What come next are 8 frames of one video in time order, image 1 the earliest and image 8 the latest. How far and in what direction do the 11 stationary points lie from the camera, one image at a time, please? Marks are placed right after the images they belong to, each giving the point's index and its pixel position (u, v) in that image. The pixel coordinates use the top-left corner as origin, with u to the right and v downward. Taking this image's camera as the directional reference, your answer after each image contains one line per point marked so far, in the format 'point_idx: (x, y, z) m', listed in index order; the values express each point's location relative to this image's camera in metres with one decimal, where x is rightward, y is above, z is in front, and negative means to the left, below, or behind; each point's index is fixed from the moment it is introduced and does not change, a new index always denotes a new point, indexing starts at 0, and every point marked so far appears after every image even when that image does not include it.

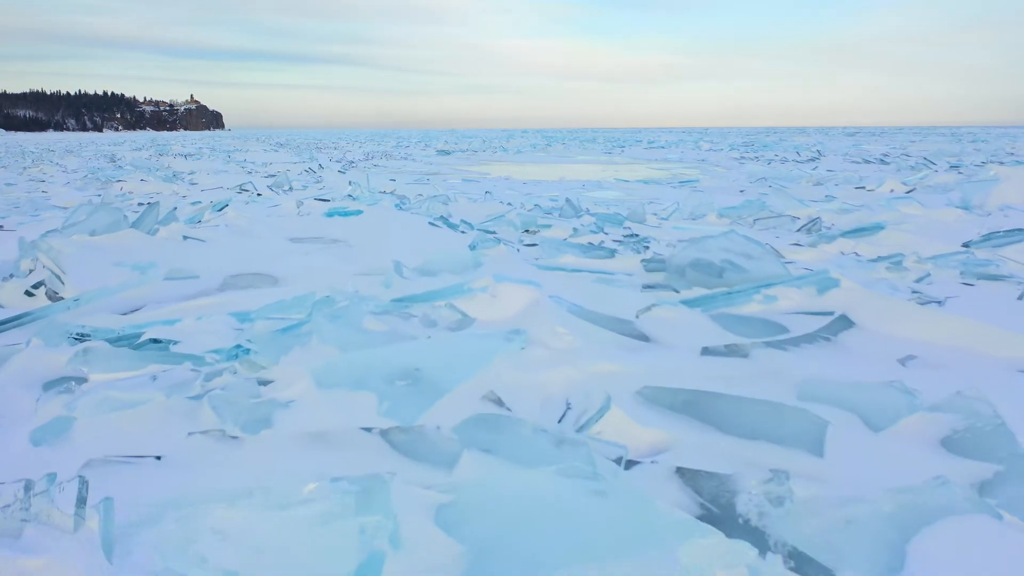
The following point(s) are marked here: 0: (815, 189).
0: (+1.4, +0.5, +4.1) m
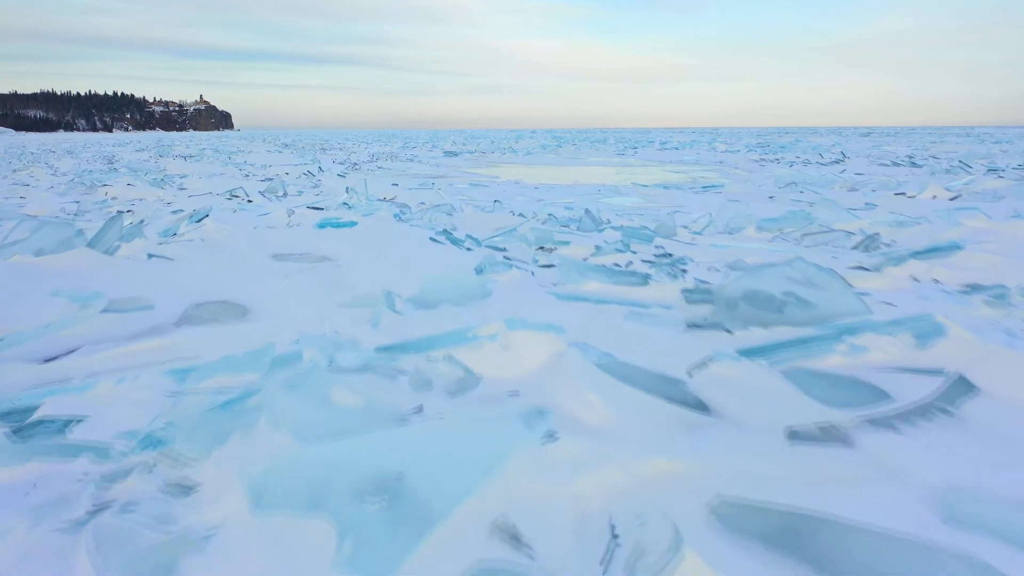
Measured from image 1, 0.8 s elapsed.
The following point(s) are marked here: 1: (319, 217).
0: (+1.5, +0.4, +3.7) m
1: (-0.7, +0.3, +3.0) m
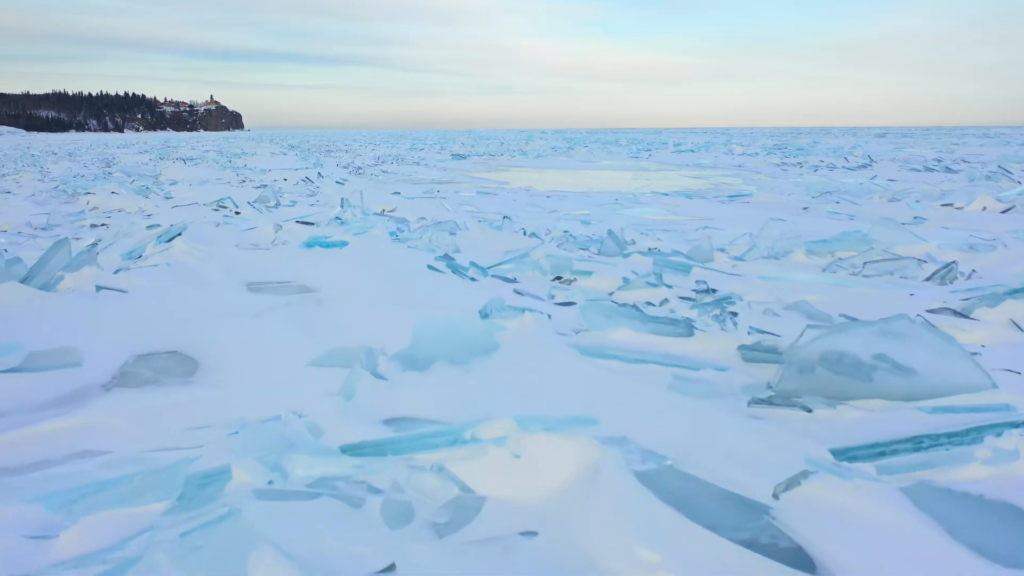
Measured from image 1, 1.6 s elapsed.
0: (+1.5, +0.3, +3.4) m
1: (-0.7, +0.2, +2.7) m
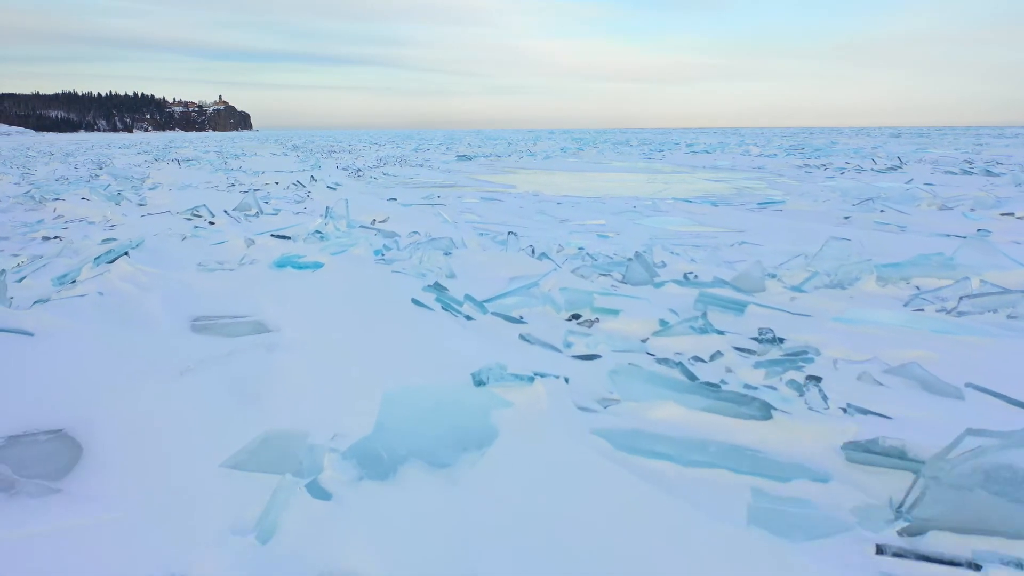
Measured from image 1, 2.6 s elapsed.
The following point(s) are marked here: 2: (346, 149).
0: (+1.6, +0.2, +3.0) m
1: (-0.6, +0.1, +2.3) m
2: (-2.8, +2.4, +14.3) m
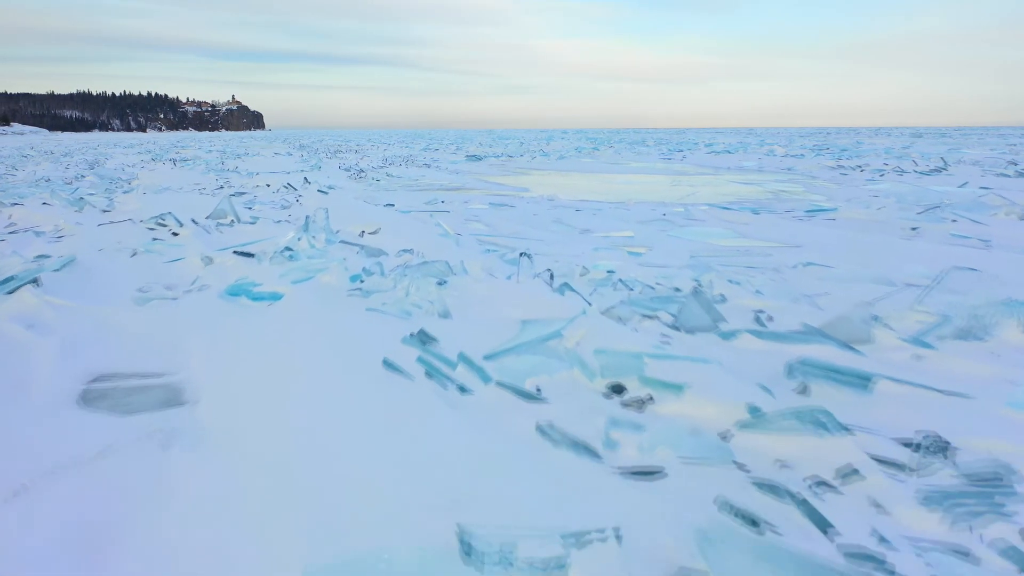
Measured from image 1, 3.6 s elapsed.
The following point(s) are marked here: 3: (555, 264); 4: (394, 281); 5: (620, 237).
0: (+1.6, +0.2, +2.5) m
1: (-0.6, 0.0, +1.9) m
2: (-2.6, +2.3, +13.9) m
3: (+0.1, +0.1, +1.9) m
4: (-0.2, 0.0, +1.6) m
5: (+0.3, +0.2, +2.6) m
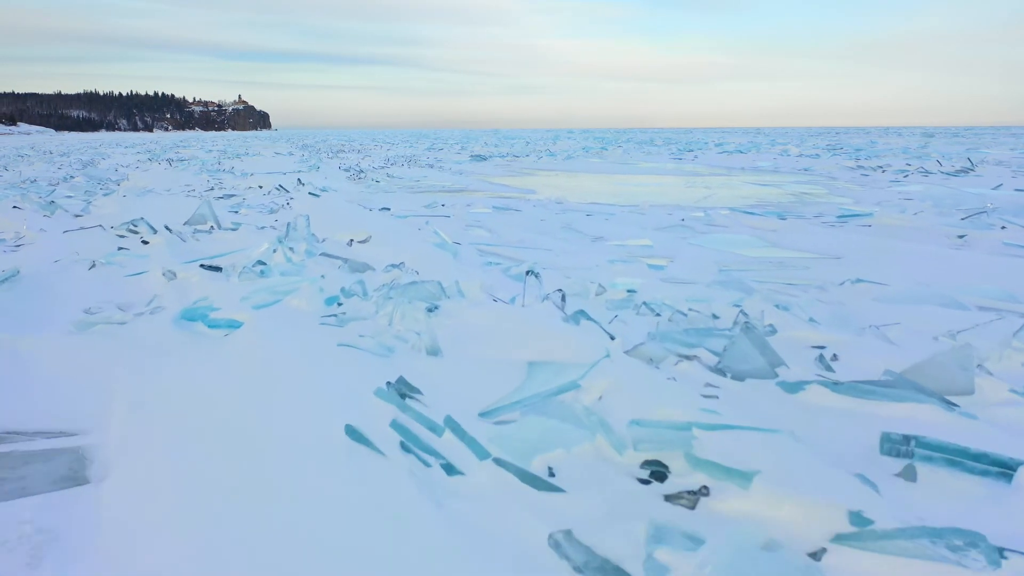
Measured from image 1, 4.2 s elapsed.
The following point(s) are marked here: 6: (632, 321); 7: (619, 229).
0: (+1.6, +0.1, +2.3) m
1: (-0.6, 0.0, +1.7) m
2: (-2.5, +2.3, +13.7) m
3: (+0.1, 0.0, +1.7) m
4: (-0.2, 0.0, +1.4) m
5: (+0.3, +0.1, +2.4) m
6: (+0.2, 0.0, +1.3) m
7: (+0.3, +0.2, +2.8) m
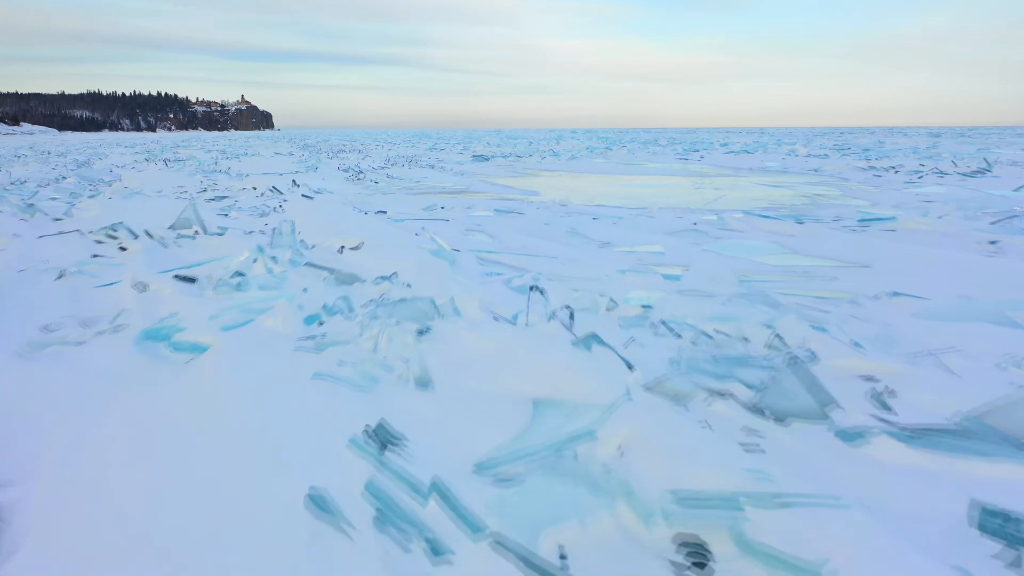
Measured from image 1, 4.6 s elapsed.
0: (+1.6, +0.1, +2.1) m
1: (-0.6, 0.0, +1.5) m
2: (-2.5, +2.2, +13.5) m
3: (+0.1, 0.0, +1.5) m
4: (-0.2, -0.1, +1.2) m
5: (+0.4, +0.1, +2.2) m
6: (+0.2, -0.1, +1.1) m
7: (+0.4, +0.2, +2.6) m
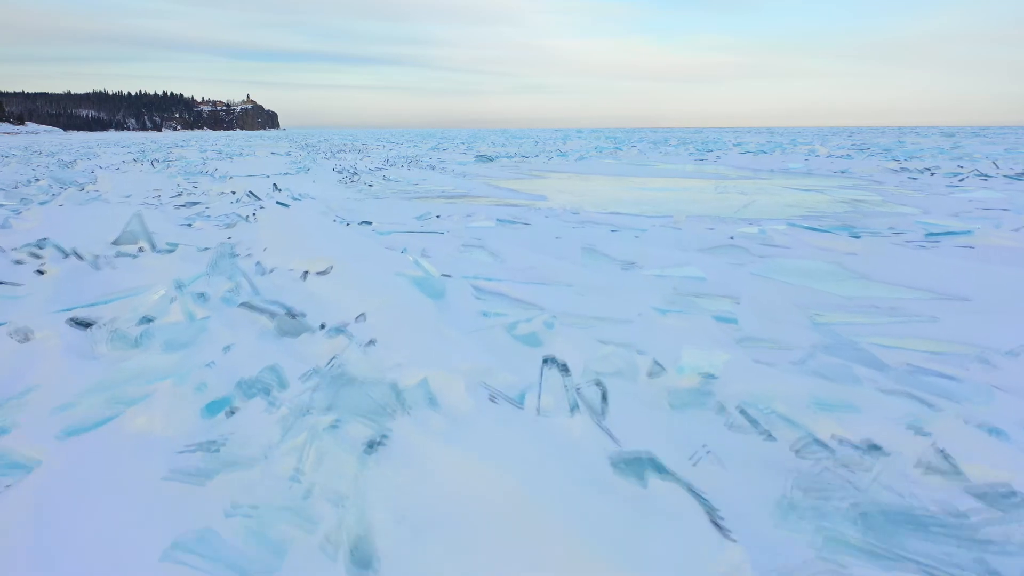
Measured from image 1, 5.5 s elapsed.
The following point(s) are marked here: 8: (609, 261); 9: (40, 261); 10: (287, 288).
0: (+1.6, 0.0, +1.7) m
1: (-0.6, -0.1, +1.1) m
2: (-2.4, +2.2, +13.1) m
3: (+0.1, -0.1, +1.1) m
4: (-0.2, -0.1, +0.8) m
5: (+0.4, 0.0, +1.8) m
6: (+0.2, -0.1, +0.7) m
7: (+0.4, +0.1, +2.2) m
8: (+0.2, +0.1, +2.1) m
9: (-1.1, +0.1, +2.0) m
10: (-0.4, 0.0, +1.6) m
